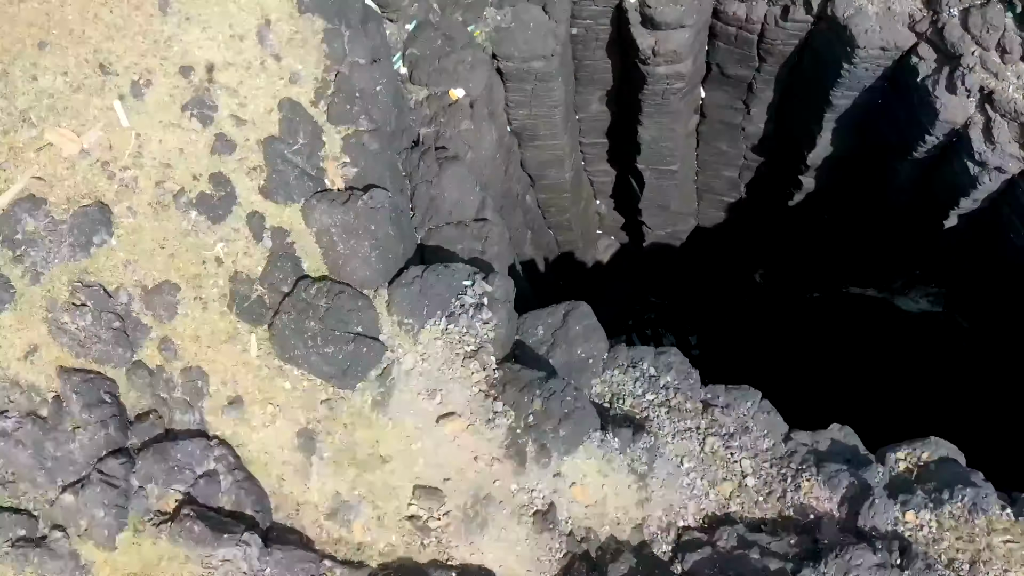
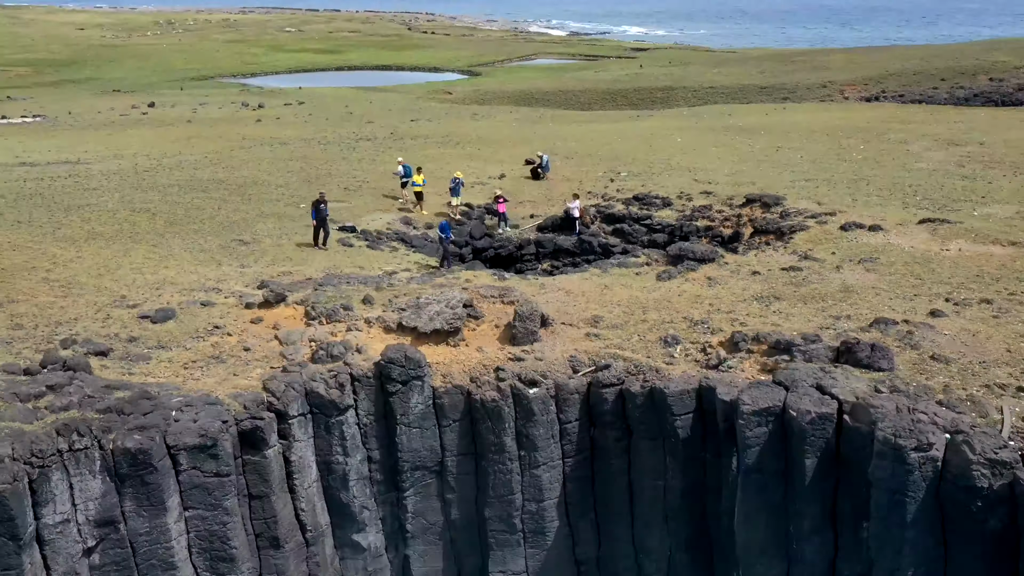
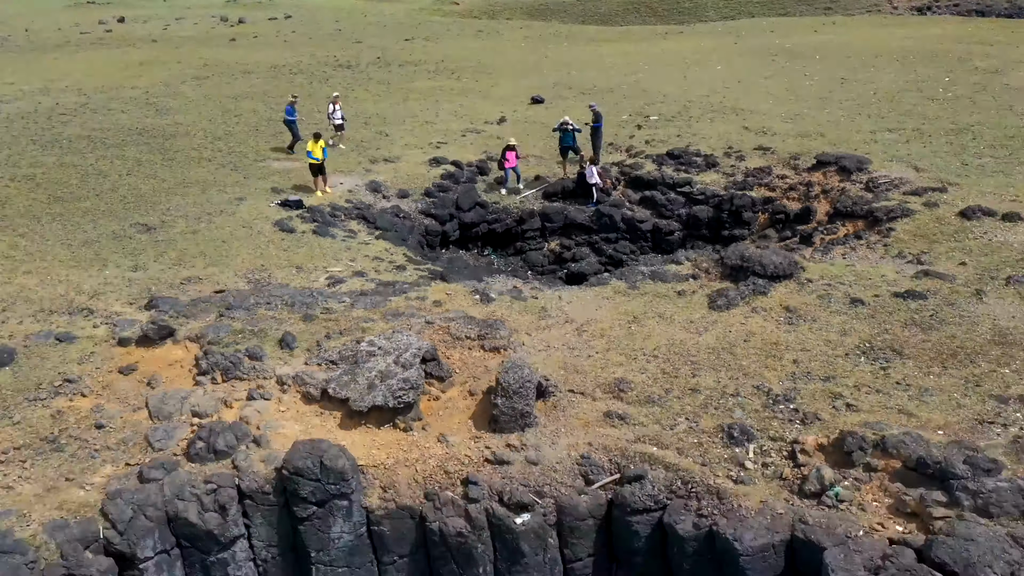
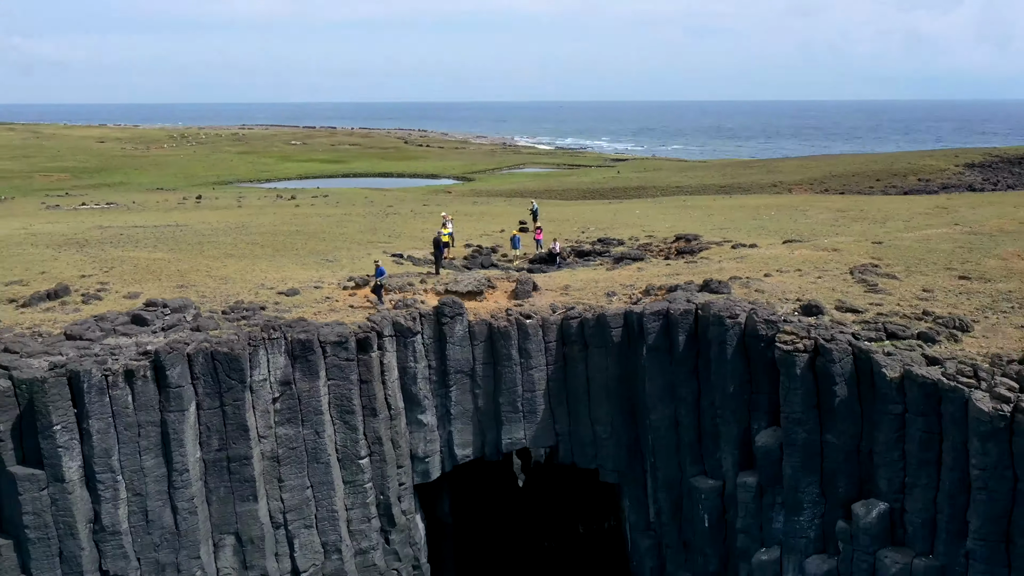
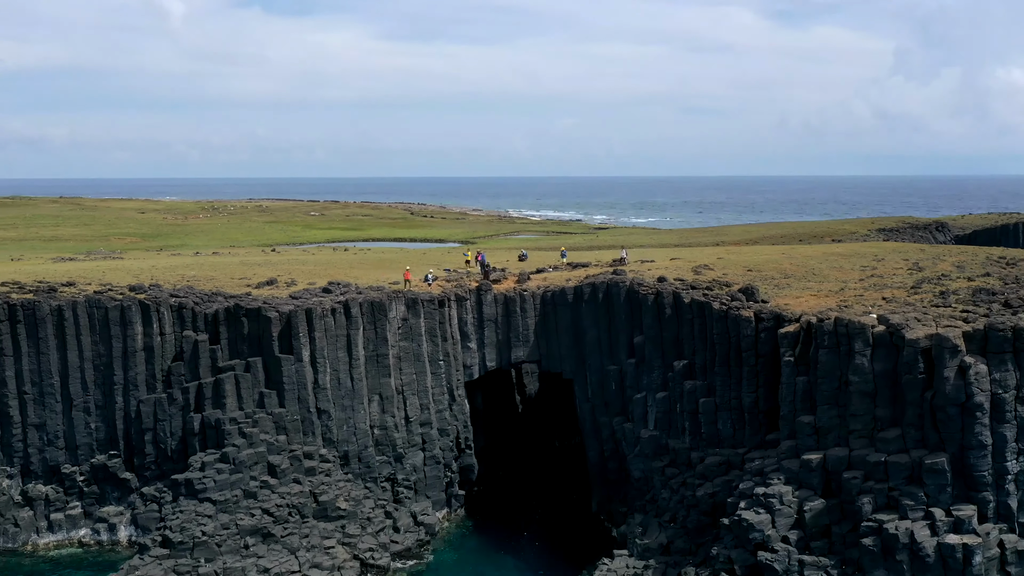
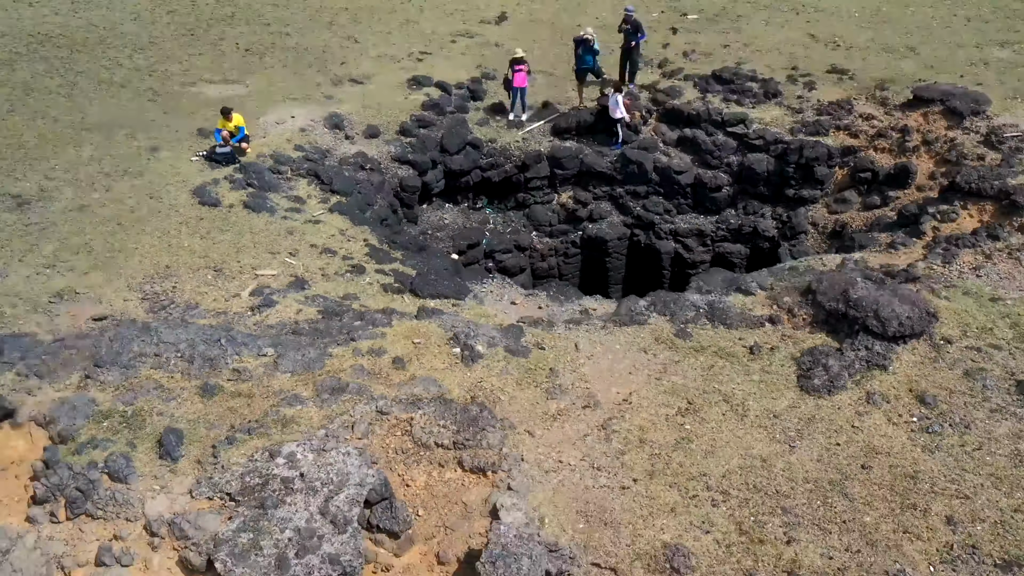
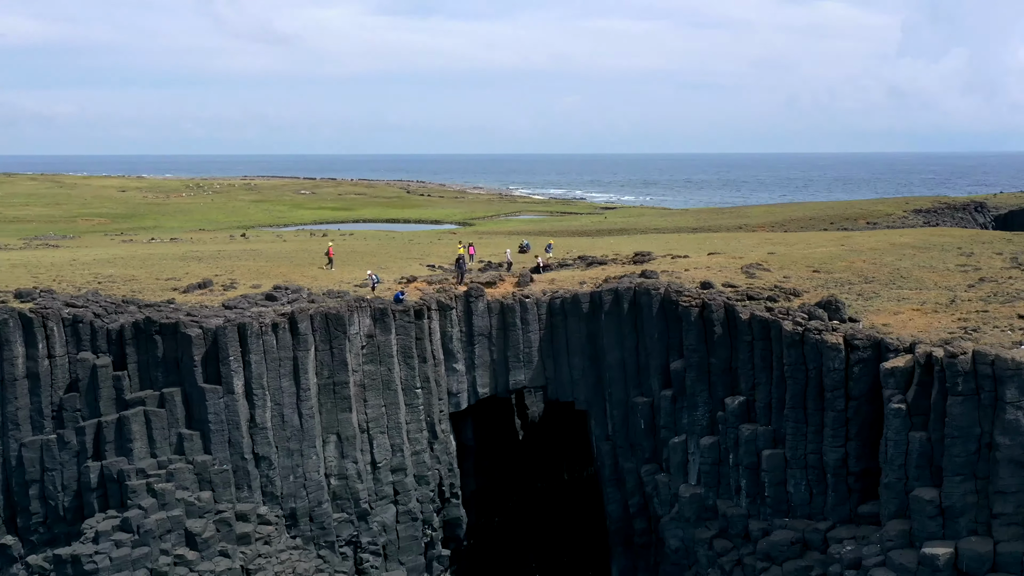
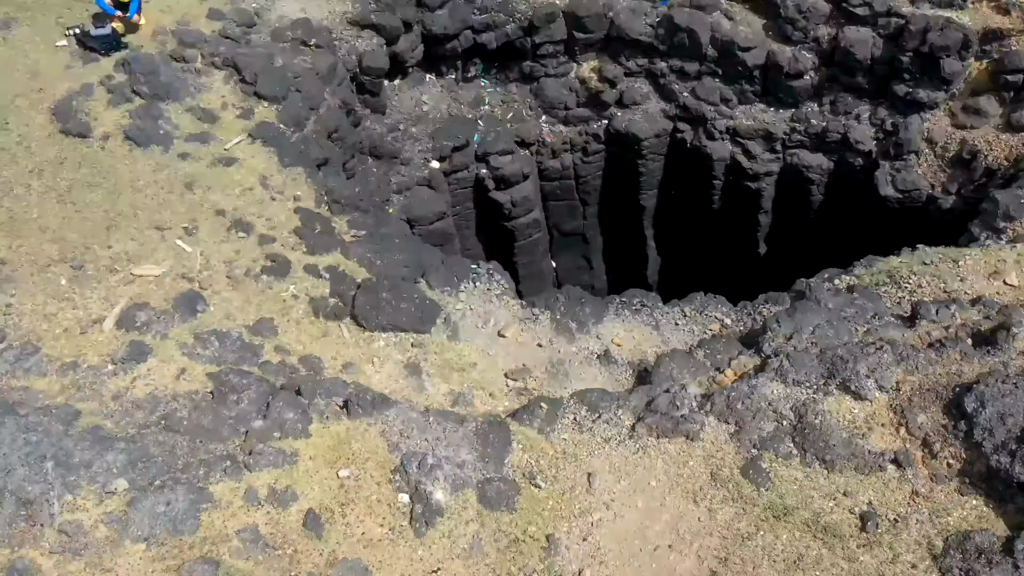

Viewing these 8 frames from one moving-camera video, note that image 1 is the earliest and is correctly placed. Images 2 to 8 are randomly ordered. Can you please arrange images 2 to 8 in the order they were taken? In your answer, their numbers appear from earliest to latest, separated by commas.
8, 6, 3, 2, 4, 7, 5
